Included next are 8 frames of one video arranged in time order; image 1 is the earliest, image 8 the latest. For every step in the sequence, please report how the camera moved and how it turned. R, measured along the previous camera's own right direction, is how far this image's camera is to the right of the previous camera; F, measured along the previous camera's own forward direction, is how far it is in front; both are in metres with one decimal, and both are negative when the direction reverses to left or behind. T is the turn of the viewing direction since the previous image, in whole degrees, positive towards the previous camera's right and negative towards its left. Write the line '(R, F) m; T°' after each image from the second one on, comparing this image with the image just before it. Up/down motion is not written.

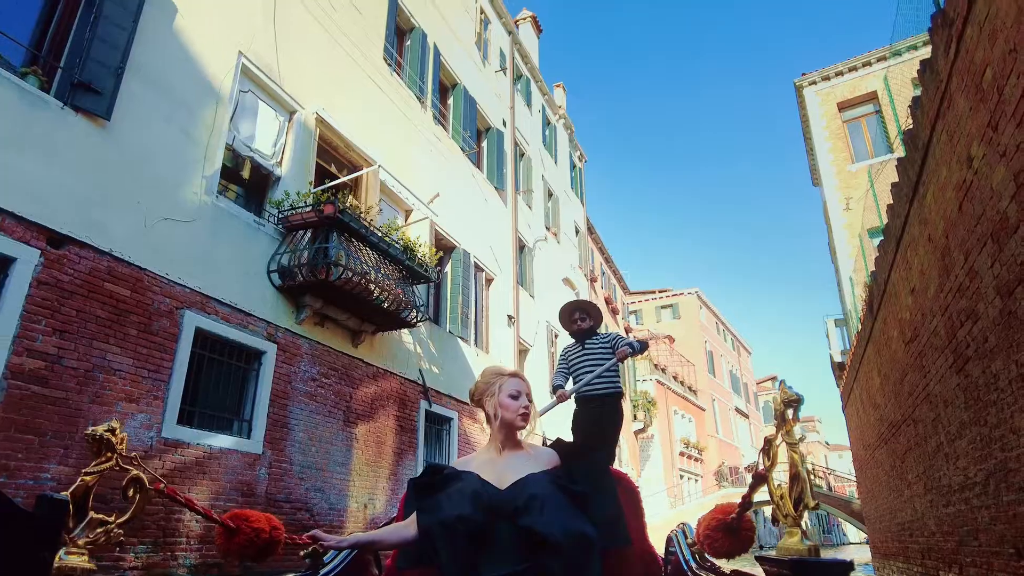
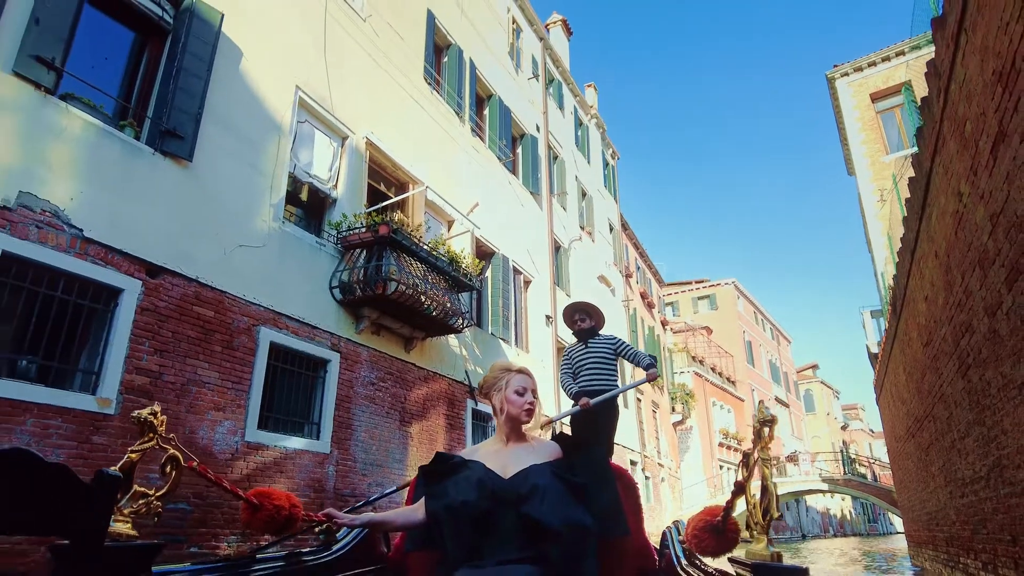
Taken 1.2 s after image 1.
(-0.1, -0.5) m; -3°
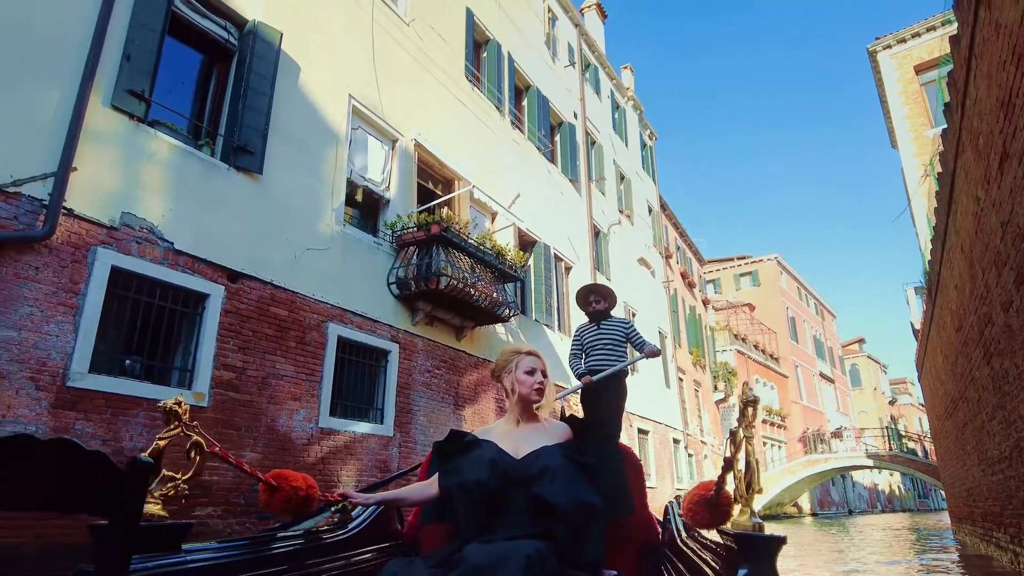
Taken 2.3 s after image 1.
(-0.1, -0.4) m; -3°
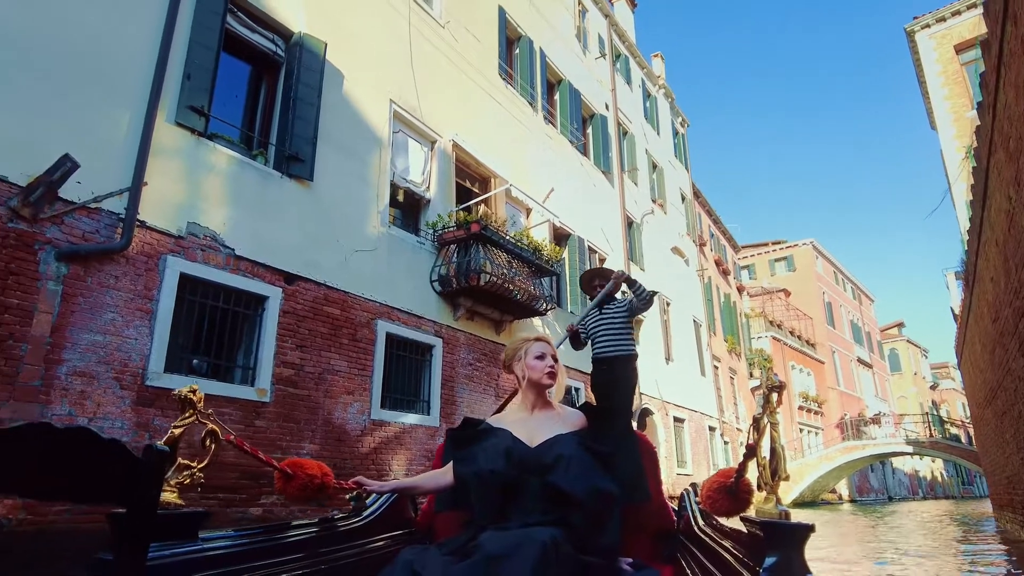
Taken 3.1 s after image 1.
(-0.1, -0.3) m; -3°
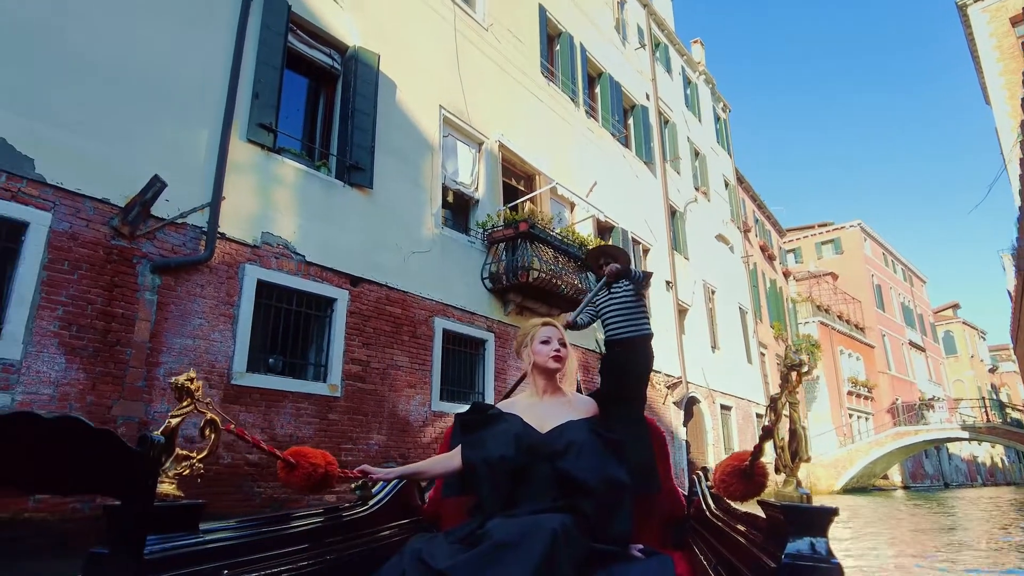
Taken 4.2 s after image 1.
(-0.1, -0.3) m; -3°
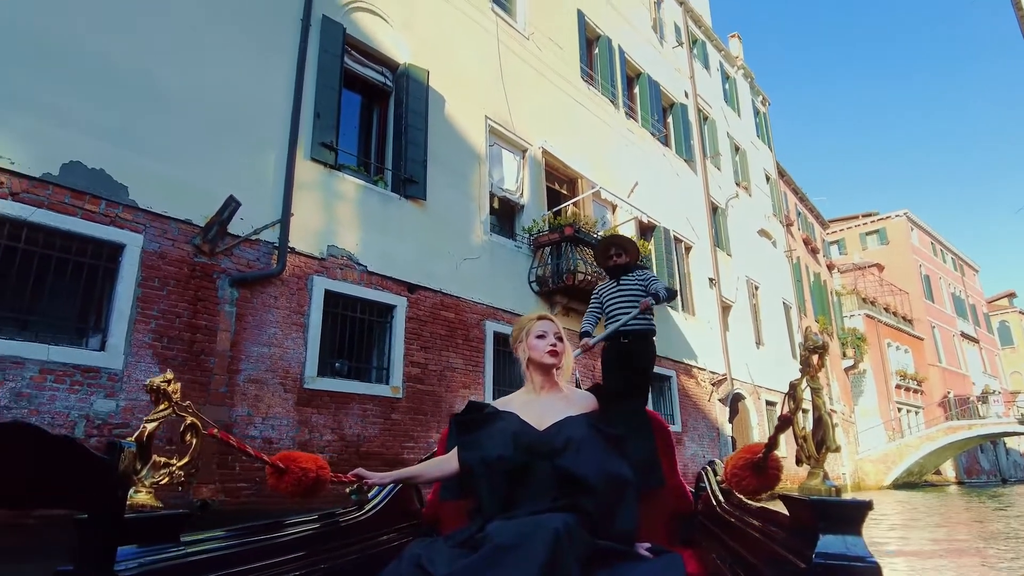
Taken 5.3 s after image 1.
(-0.1, -0.3) m; -3°
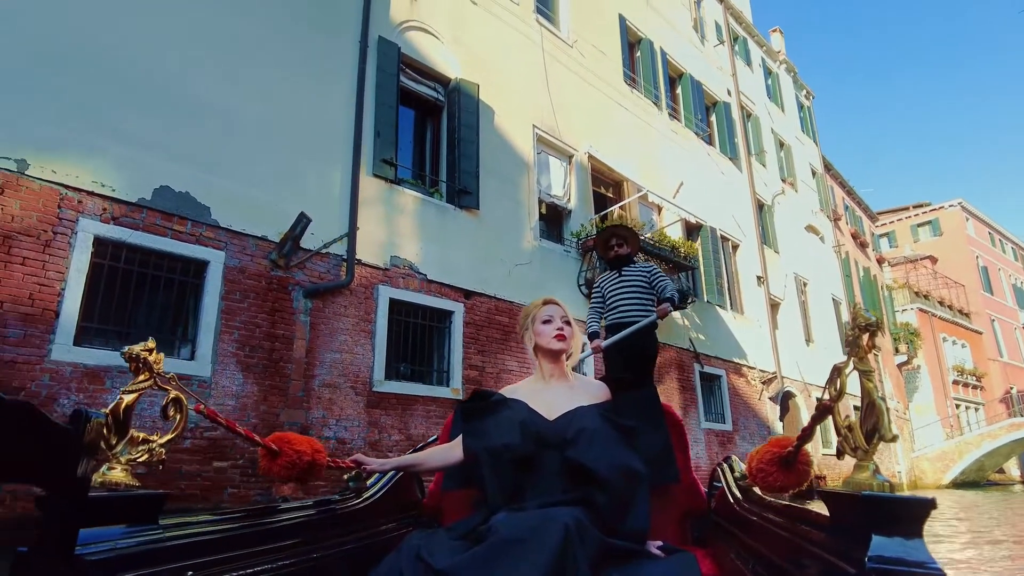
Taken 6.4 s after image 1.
(-0.2, -0.3) m; -4°
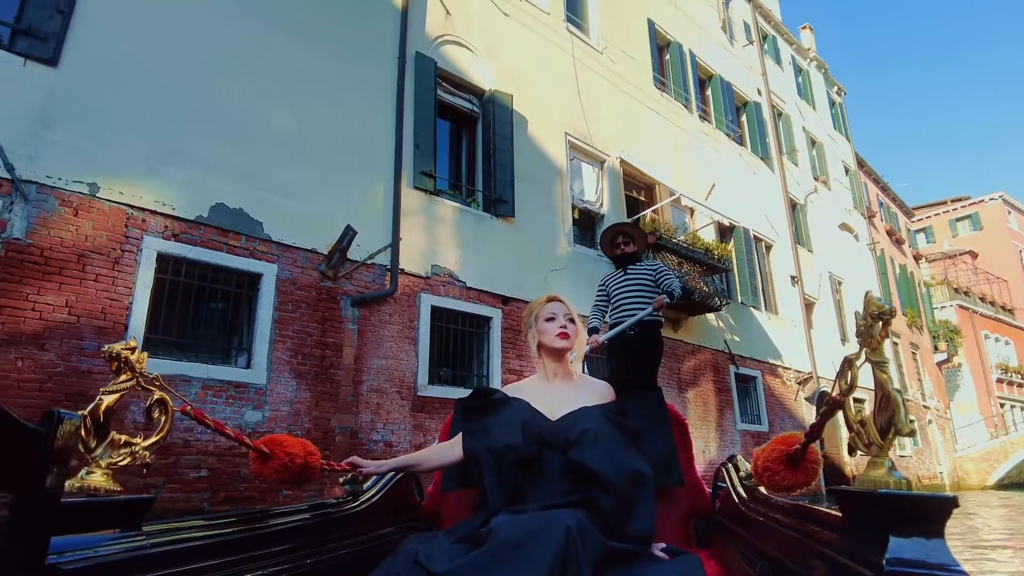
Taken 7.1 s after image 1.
(-0.1, -0.2) m; -2°
